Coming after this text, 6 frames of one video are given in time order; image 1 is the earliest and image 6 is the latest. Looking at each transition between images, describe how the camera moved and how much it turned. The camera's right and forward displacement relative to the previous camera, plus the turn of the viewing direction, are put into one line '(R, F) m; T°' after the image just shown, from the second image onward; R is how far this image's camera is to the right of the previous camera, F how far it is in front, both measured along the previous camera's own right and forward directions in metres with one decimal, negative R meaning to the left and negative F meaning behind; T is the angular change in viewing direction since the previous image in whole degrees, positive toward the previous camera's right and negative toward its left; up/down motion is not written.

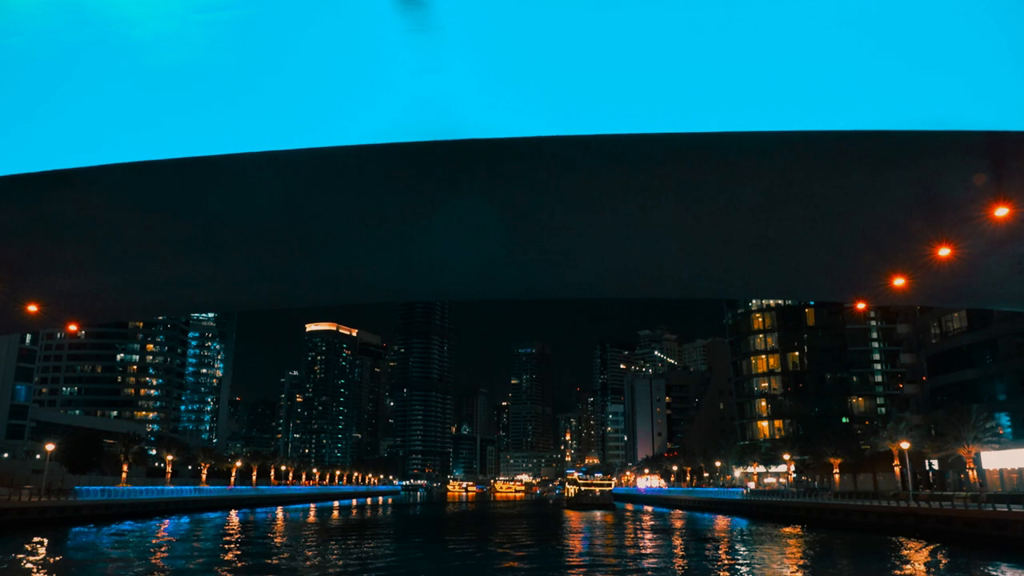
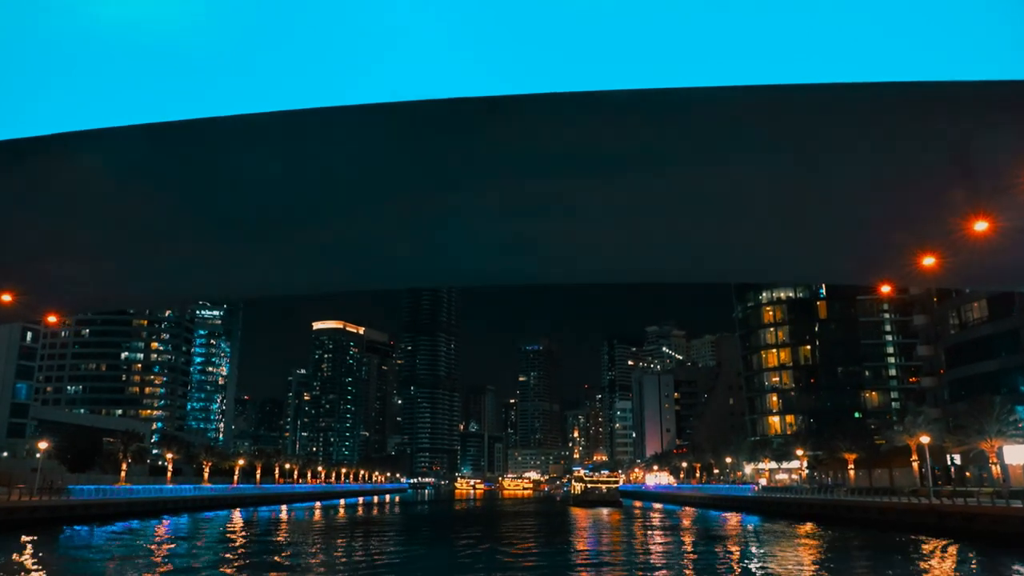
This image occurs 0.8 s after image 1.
(+0.2, +1.1) m; -1°
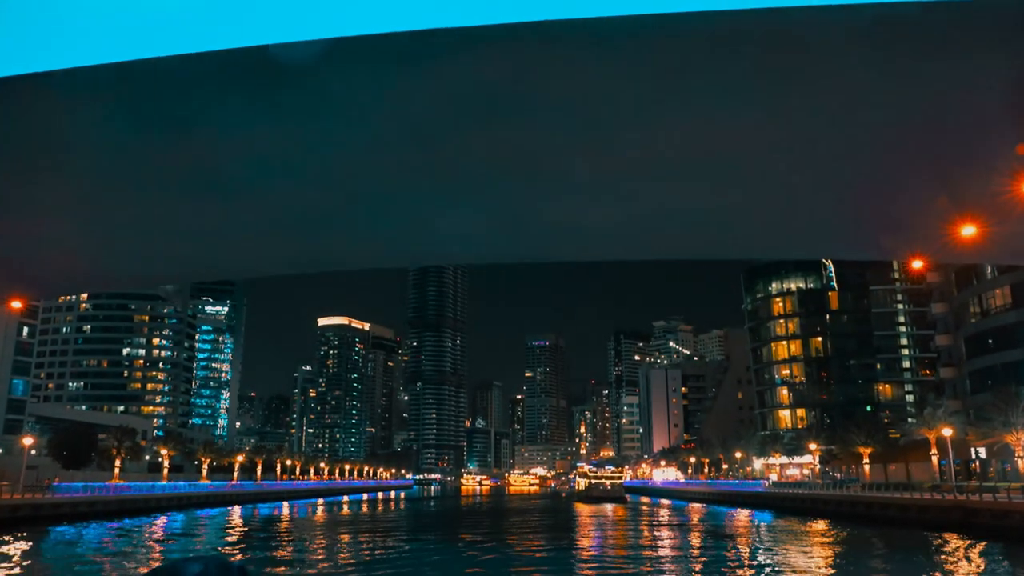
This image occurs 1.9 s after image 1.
(+0.2, +1.4) m; 0°
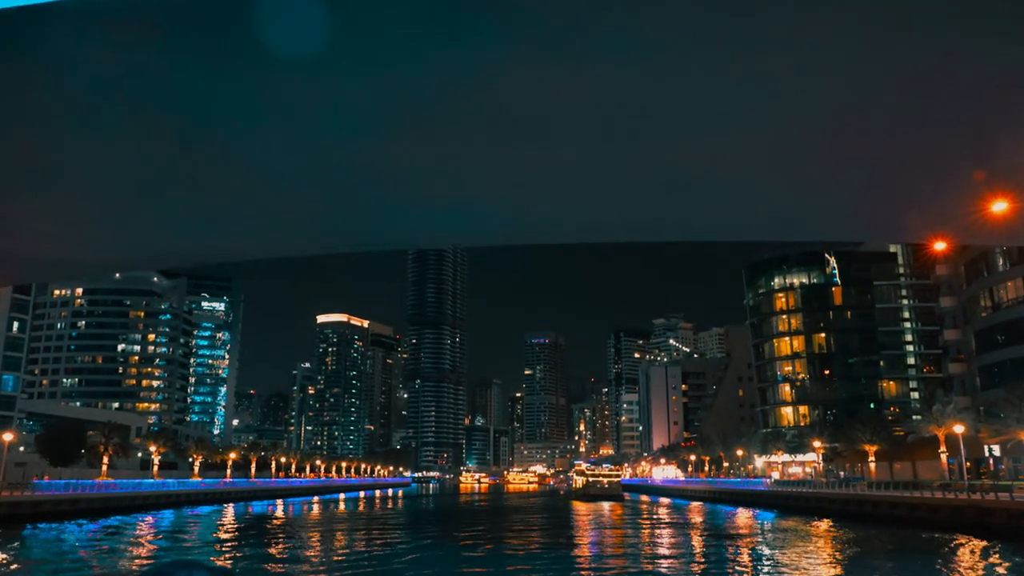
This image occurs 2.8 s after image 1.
(+0.2, +1.0) m; 0°
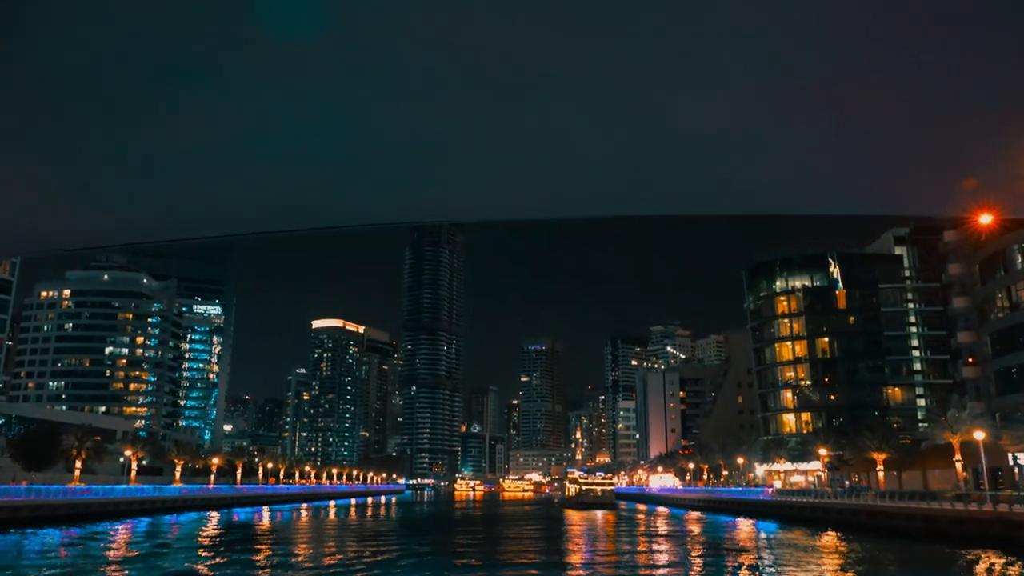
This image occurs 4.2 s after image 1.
(+0.3, +1.8) m; 0°
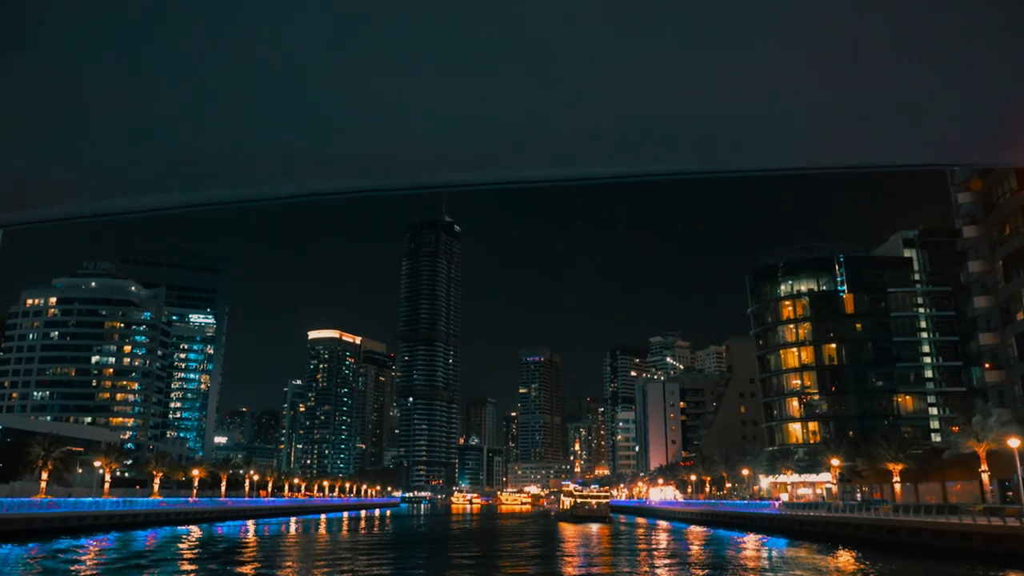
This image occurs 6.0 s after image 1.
(+0.3, +2.2) m; 0°
